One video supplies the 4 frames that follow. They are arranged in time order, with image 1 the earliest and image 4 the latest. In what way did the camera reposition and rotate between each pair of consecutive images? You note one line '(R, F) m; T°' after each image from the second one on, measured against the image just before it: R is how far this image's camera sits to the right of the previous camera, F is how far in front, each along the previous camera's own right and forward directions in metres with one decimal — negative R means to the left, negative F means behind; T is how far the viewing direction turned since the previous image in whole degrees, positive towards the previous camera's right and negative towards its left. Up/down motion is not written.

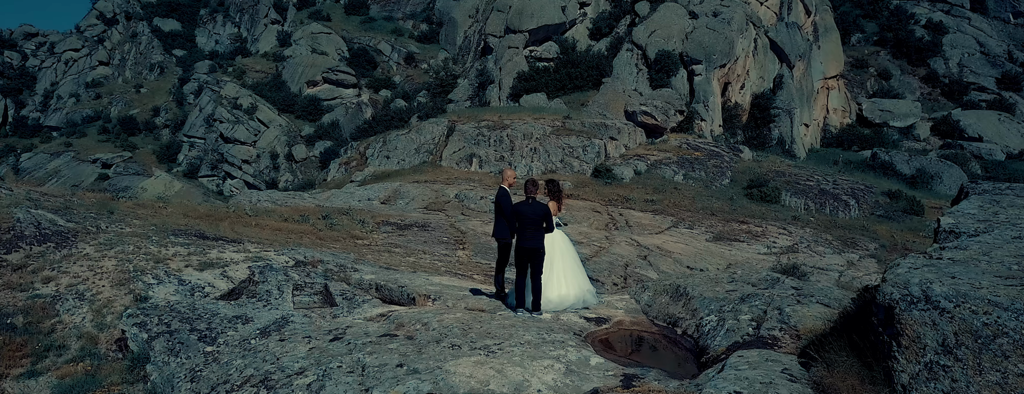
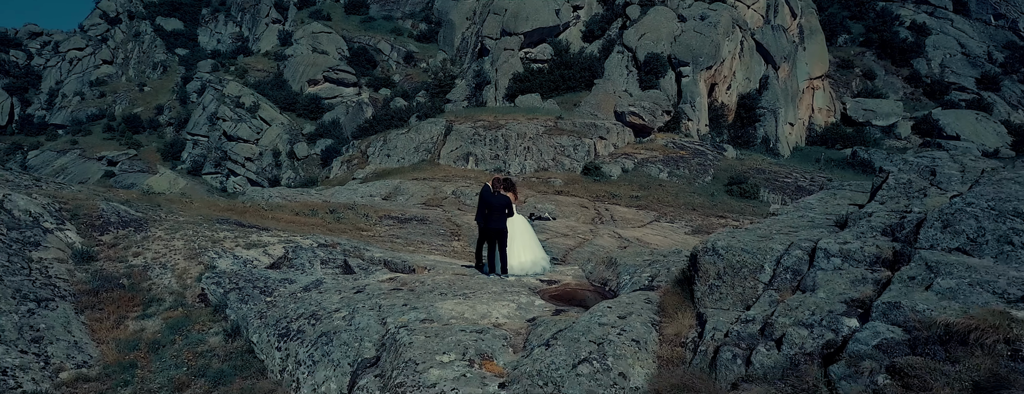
(+0.4, -2.4) m; 0°
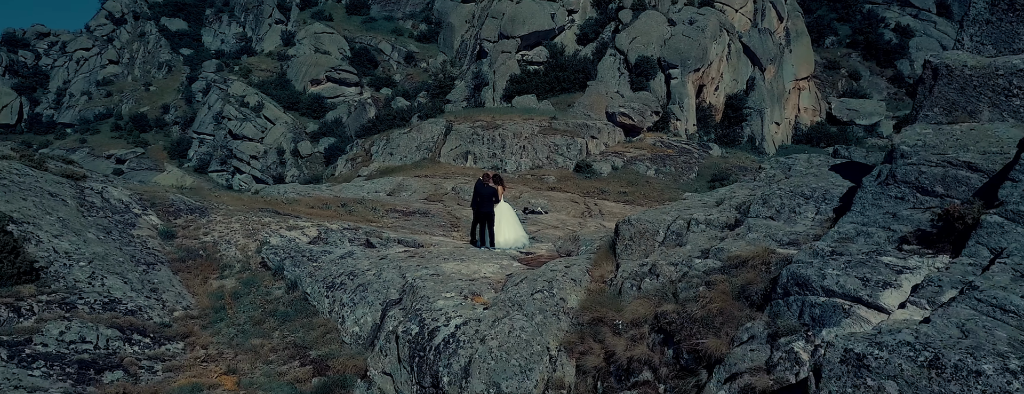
(+0.3, -2.7) m; 0°
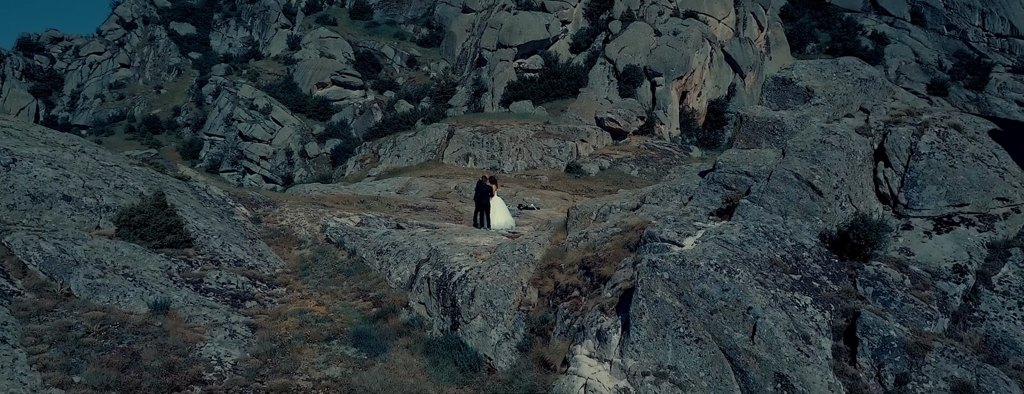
(+0.2, -4.7) m; 0°
